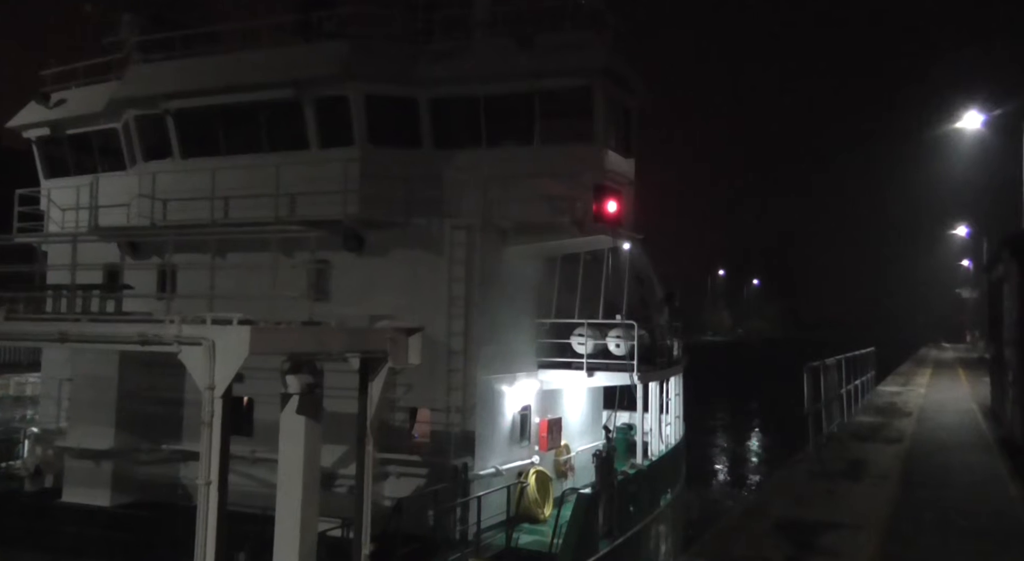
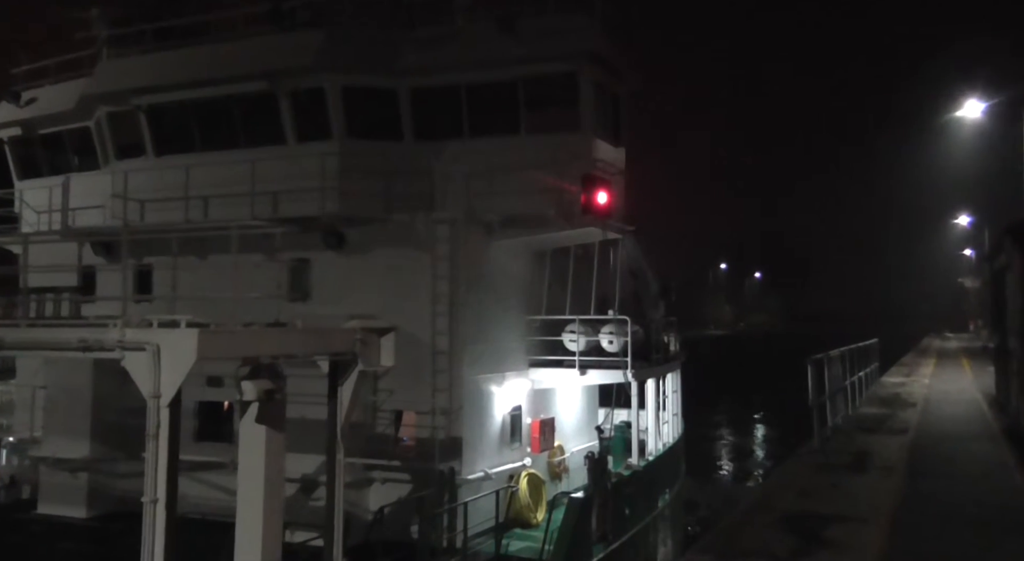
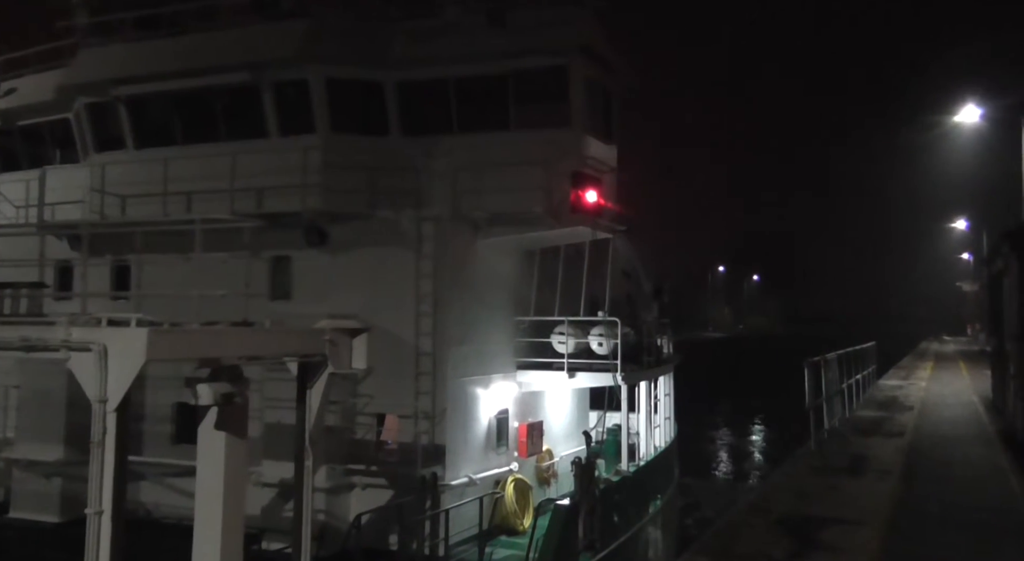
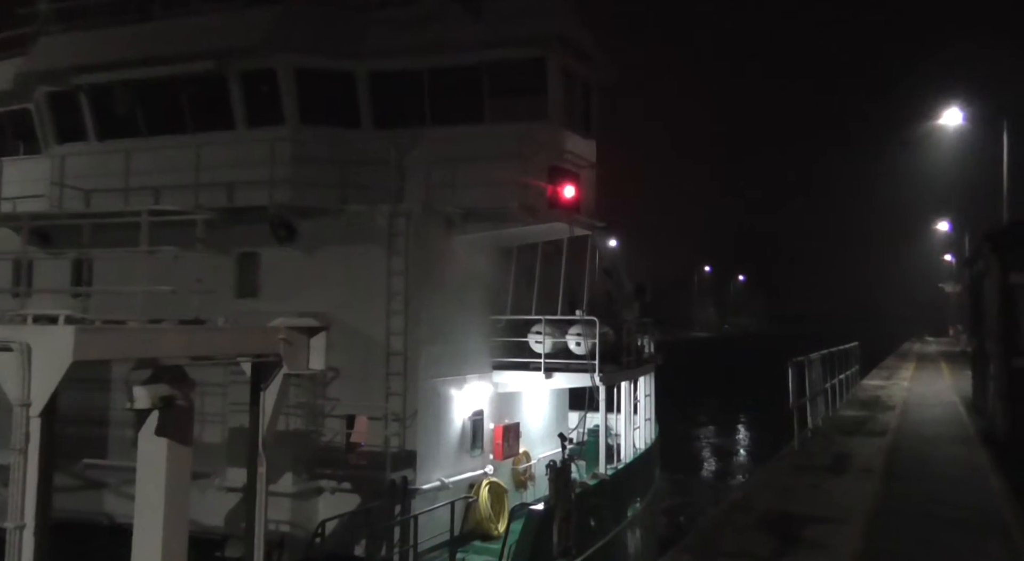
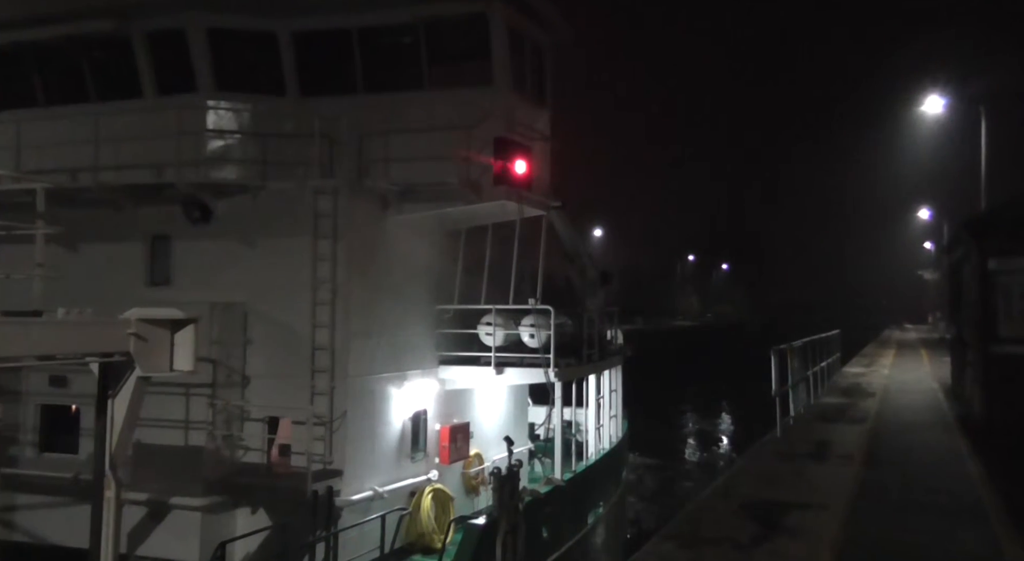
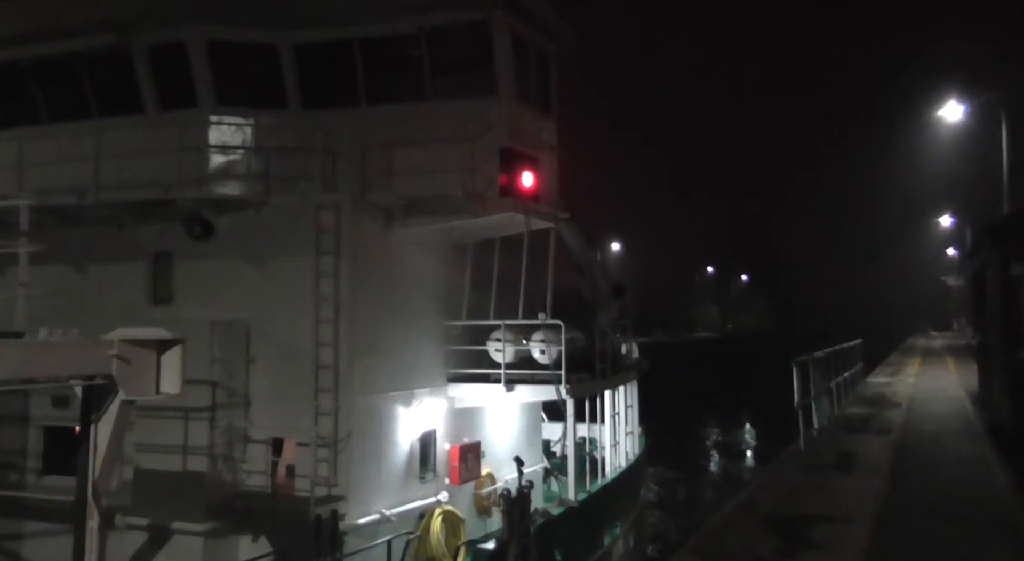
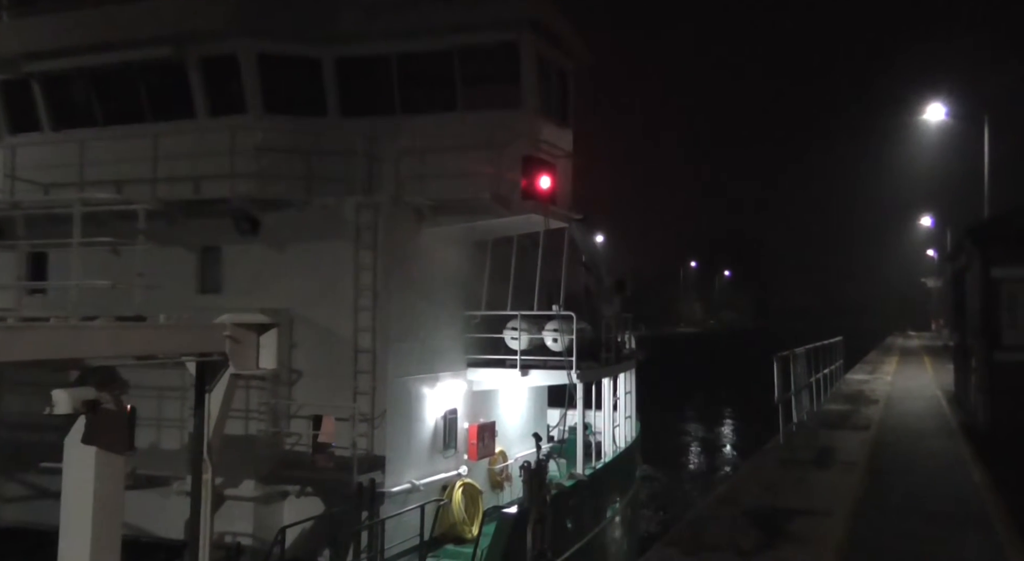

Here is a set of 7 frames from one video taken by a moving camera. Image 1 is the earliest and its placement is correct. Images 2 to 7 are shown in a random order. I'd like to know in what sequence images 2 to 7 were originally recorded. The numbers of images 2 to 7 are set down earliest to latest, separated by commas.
2, 3, 4, 7, 5, 6
